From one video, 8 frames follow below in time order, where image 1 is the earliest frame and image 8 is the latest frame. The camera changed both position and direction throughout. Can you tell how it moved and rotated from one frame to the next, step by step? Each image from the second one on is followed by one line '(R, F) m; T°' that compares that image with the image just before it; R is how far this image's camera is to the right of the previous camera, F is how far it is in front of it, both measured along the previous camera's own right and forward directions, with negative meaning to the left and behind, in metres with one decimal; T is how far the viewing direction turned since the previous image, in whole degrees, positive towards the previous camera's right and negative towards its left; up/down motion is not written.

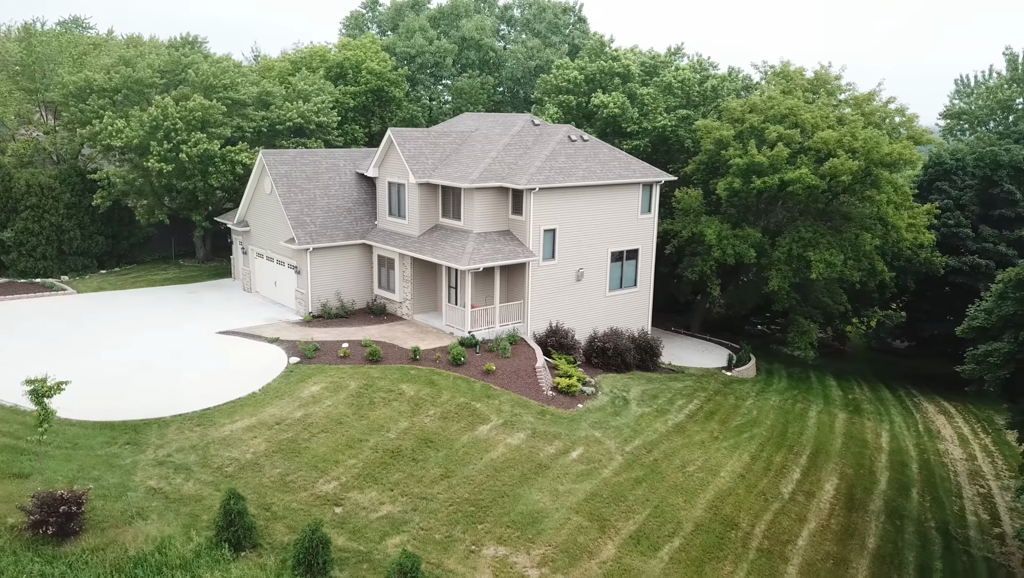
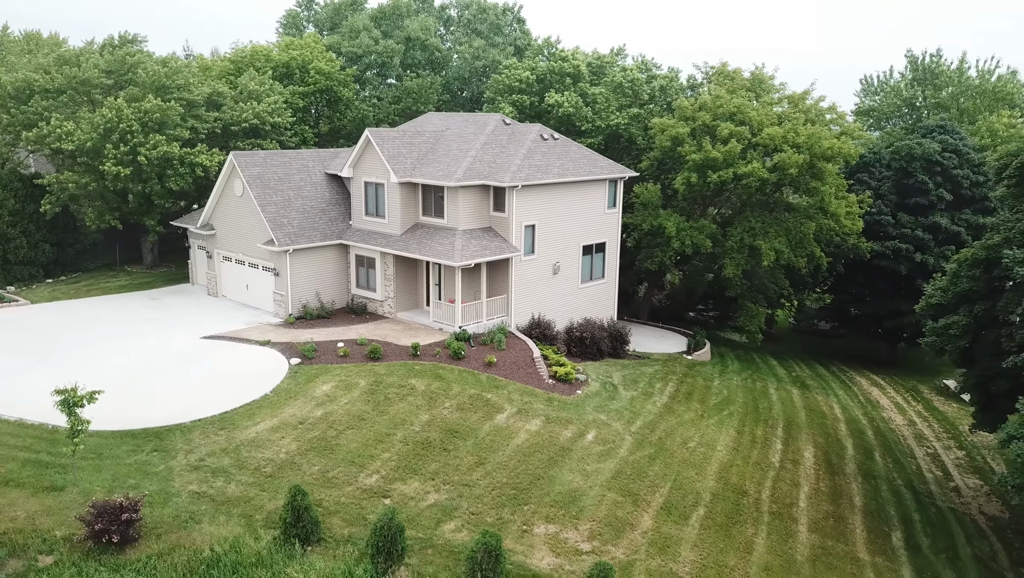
(-2.6, -0.6) m; +7°
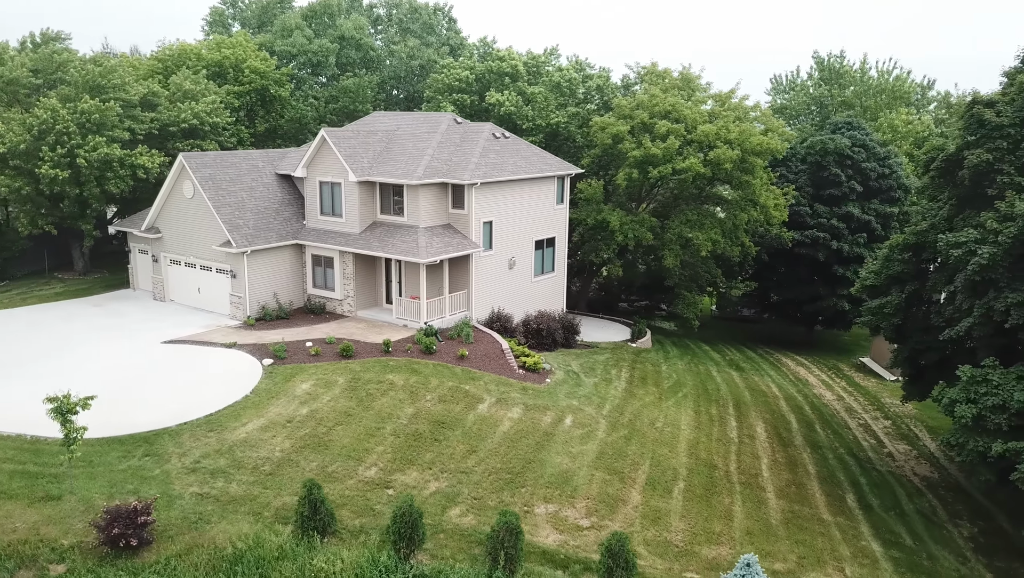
(-1.7, -0.6) m; +7°
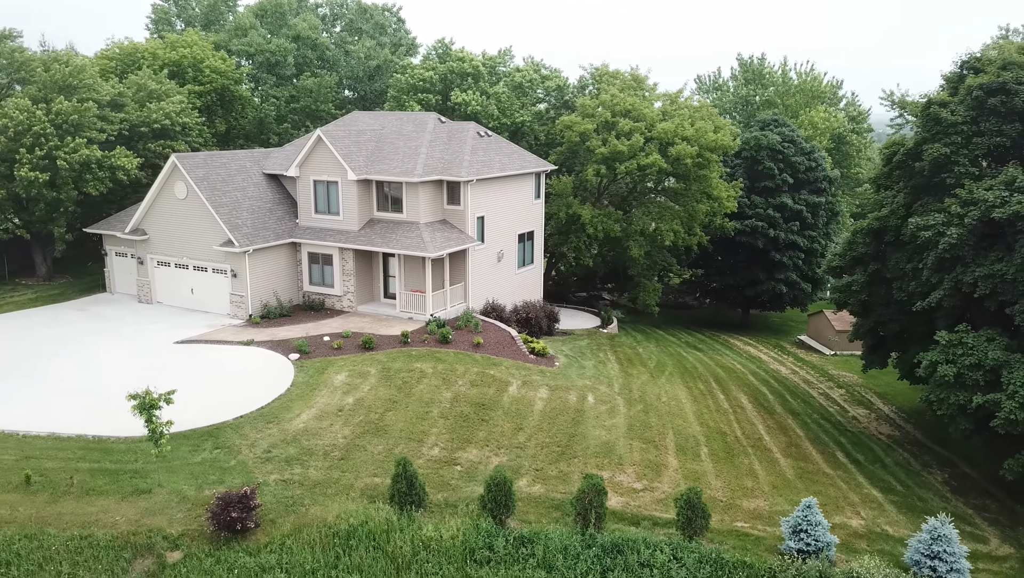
(-3.3, -1.0) m; +8°
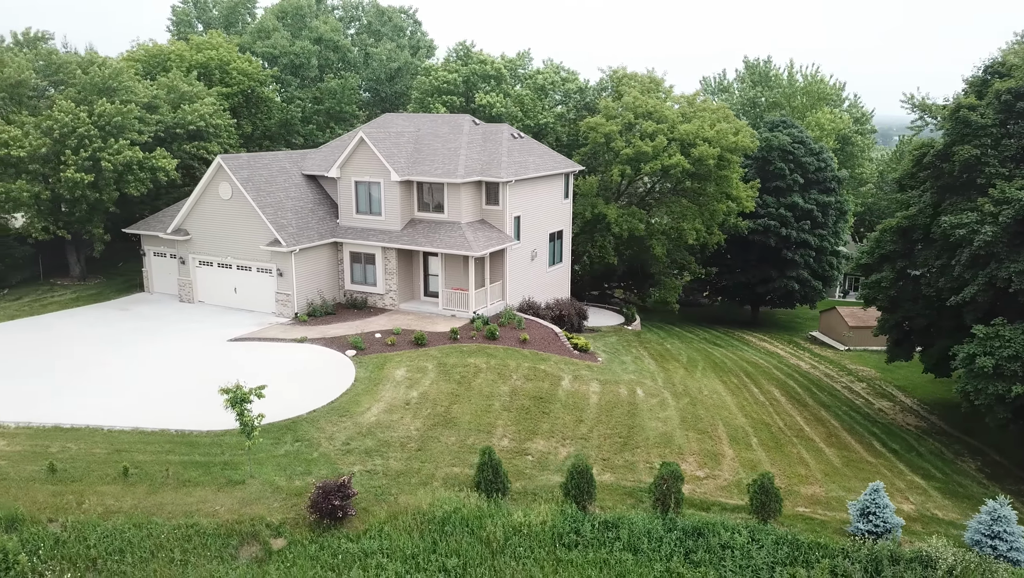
(-1.8, -0.6) m; +1°
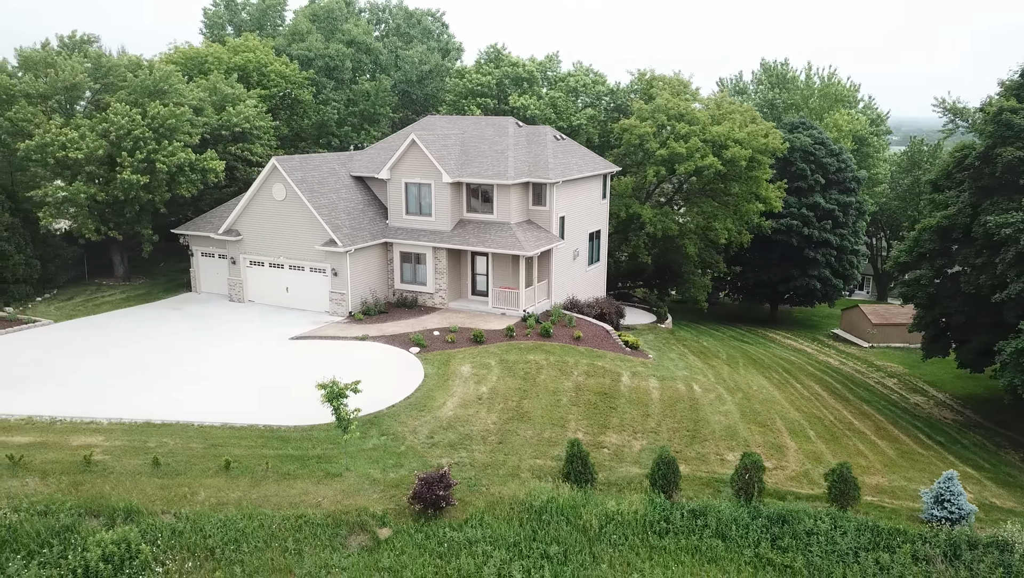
(-1.9, -0.5) m; +1°
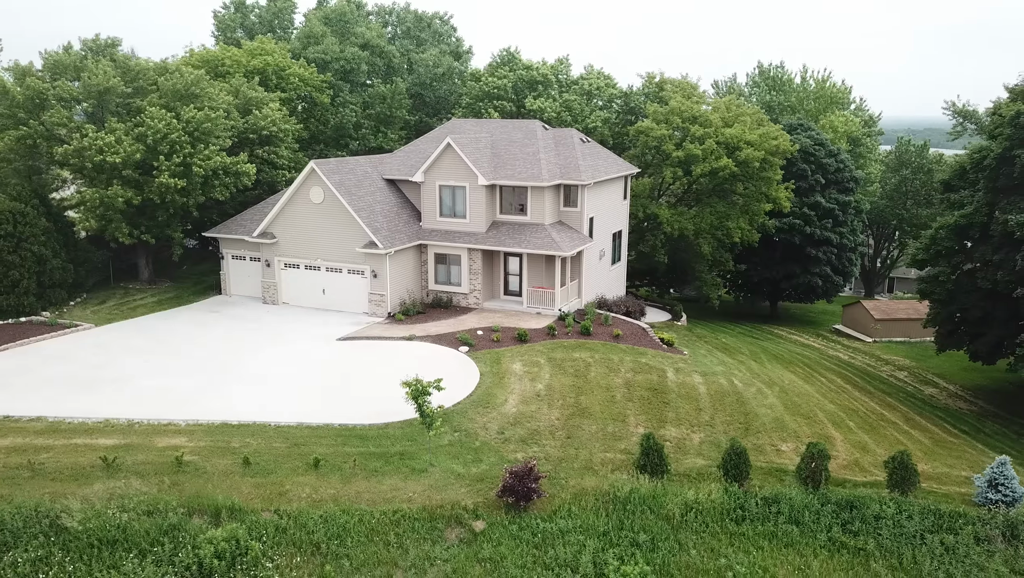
(-2.2, -0.5) m; +2°
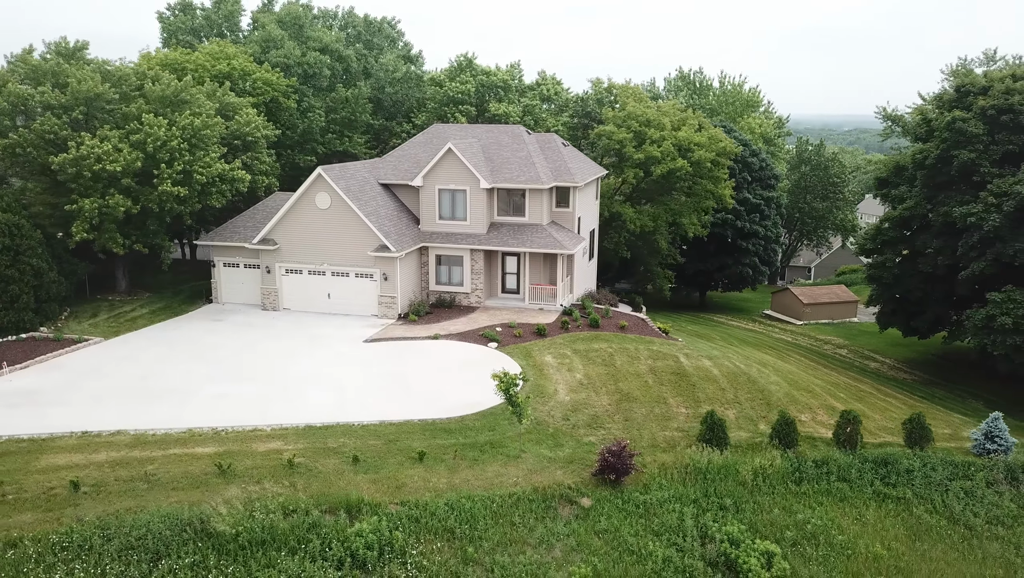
(-4.4, -1.0) m; +9°
